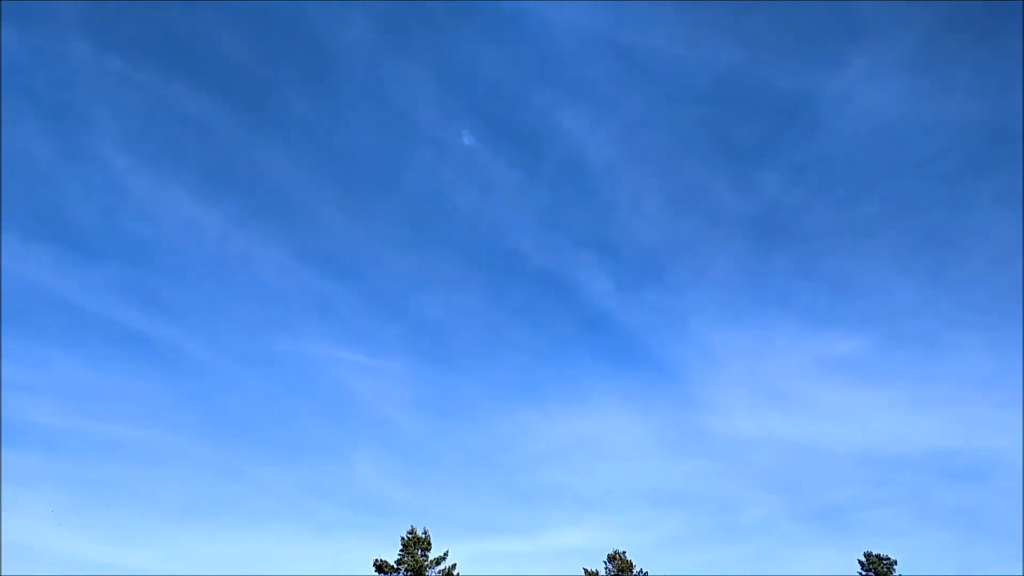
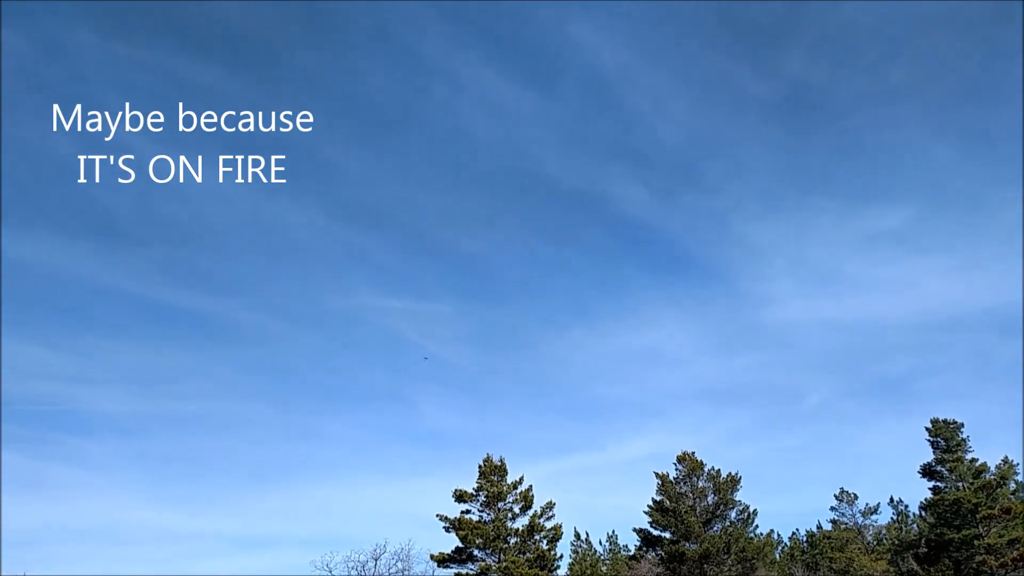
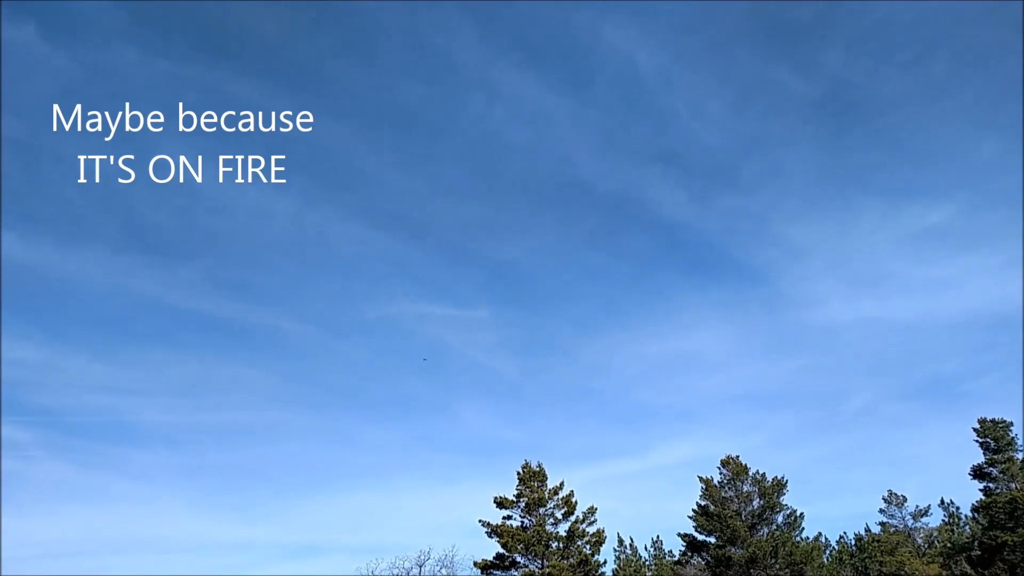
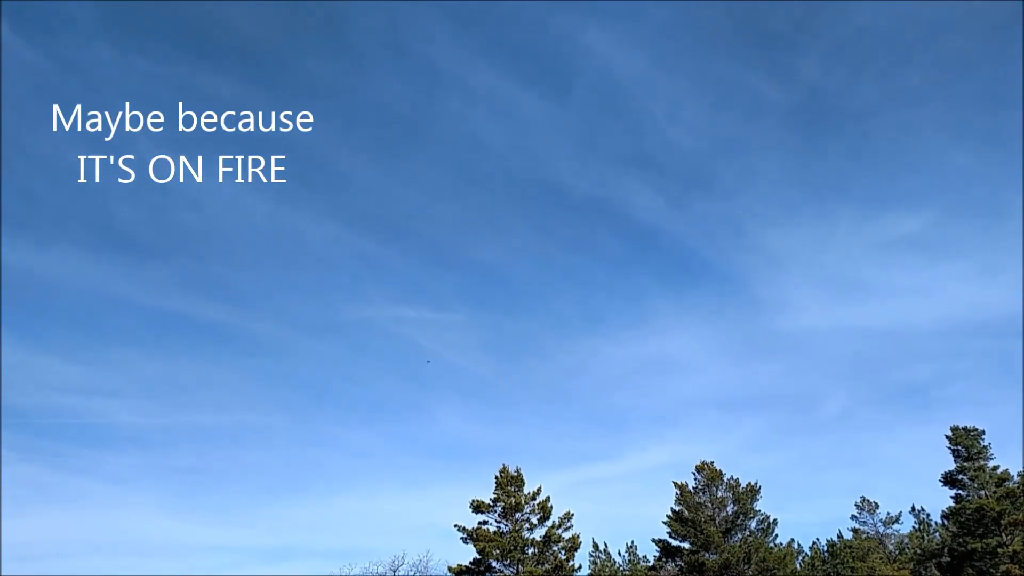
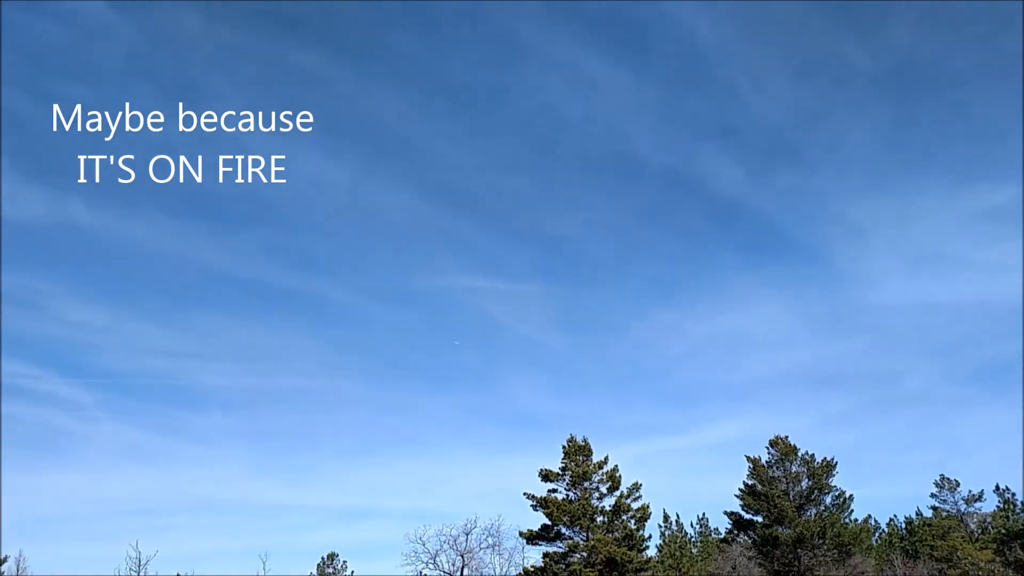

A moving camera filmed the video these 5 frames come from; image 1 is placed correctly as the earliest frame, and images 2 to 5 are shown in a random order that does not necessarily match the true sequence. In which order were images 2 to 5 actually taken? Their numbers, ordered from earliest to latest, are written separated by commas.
2, 4, 3, 5
